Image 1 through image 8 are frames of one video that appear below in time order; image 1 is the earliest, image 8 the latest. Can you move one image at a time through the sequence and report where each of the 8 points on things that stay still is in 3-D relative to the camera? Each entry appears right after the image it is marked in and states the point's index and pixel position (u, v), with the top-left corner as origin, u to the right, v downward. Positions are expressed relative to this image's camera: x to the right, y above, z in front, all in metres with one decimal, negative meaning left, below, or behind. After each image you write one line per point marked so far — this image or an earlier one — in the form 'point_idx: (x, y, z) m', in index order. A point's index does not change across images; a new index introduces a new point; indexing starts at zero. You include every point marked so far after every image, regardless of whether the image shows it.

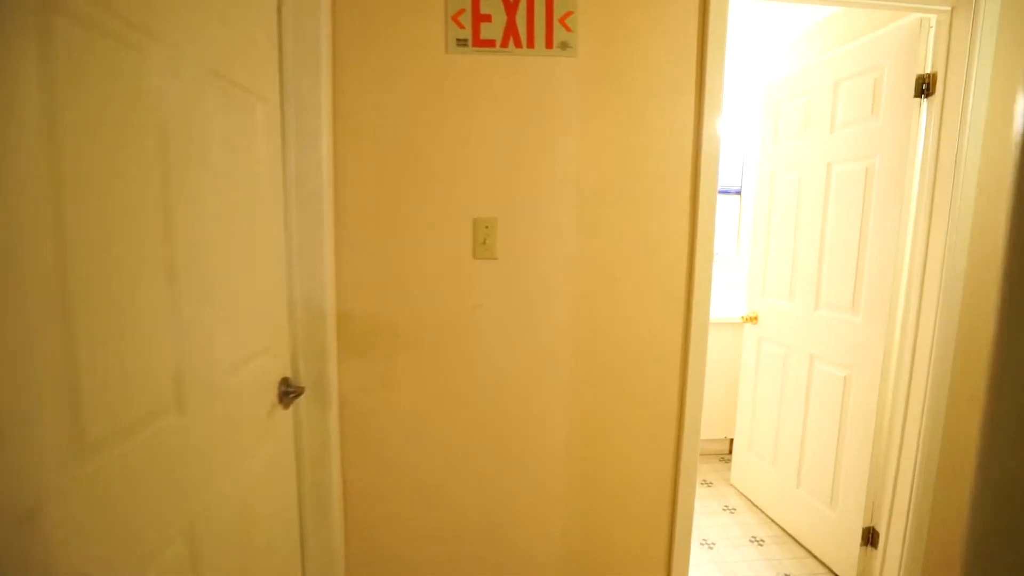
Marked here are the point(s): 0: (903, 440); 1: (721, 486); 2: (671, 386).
0: (+1.2, -0.5, +1.4) m
1: (+1.0, -0.9, +2.1) m
2: (+0.4, -0.3, +1.2) m
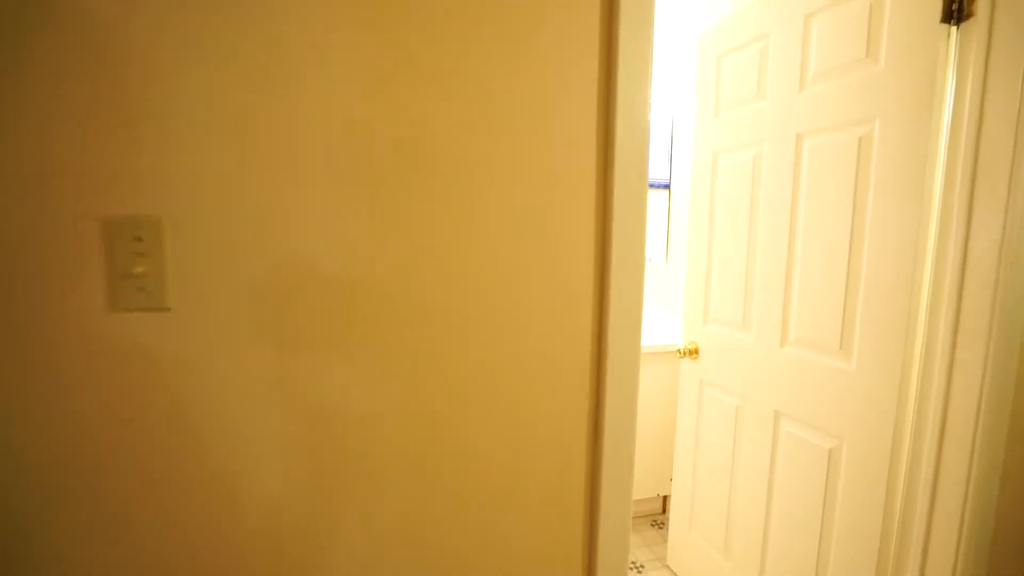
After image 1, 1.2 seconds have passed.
0: (+0.8, -0.5, +0.9) m
1: (+0.5, -1.0, +1.6) m
2: (+0.1, -0.4, +0.7) m
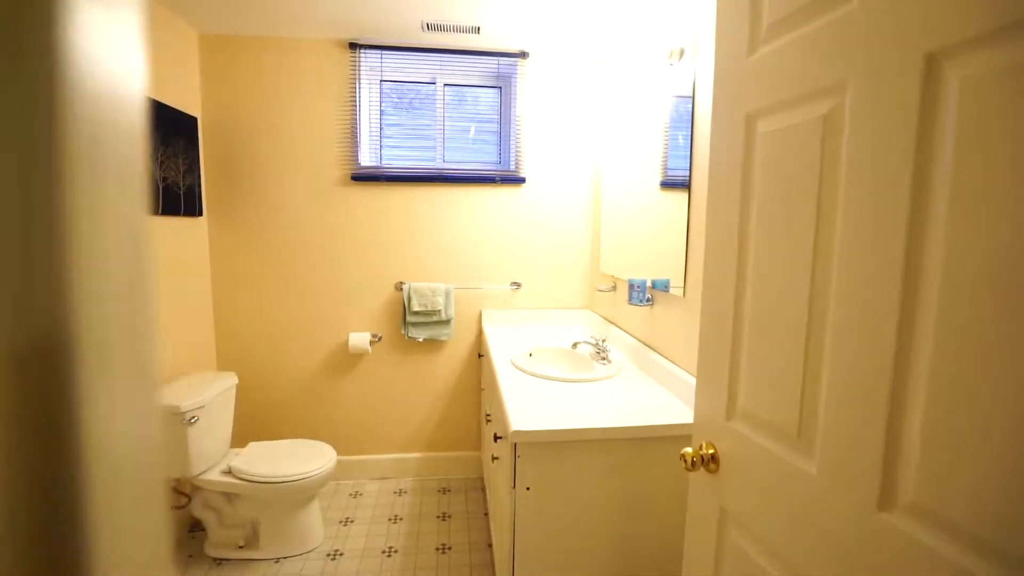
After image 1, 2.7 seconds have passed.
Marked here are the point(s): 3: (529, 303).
0: (+0.6, -0.7, +0.3) m
1: (+0.3, -1.1, +1.0) m
2: (-0.2, -0.5, +0.1) m
3: (+0.1, -0.1, +2.2) m
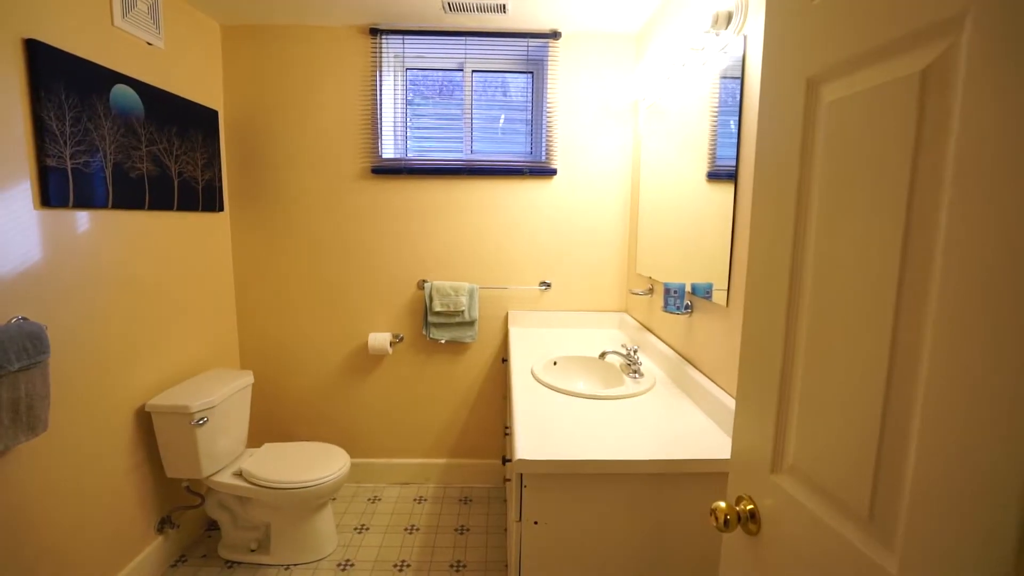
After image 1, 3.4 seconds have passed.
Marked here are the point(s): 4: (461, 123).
0: (+0.5, -0.7, +0.1) m
1: (+0.3, -1.2, +0.9) m
2: (-0.3, -0.5, 0.0) m
3: (+0.2, -0.1, +2.1) m
4: (-0.2, +0.7, +2.0) m
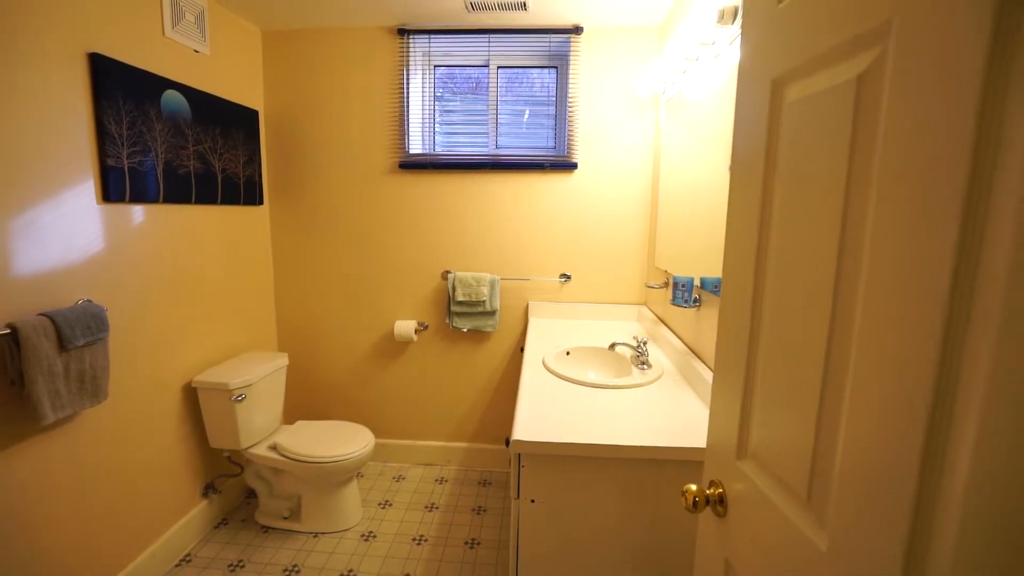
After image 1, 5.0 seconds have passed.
0: (+0.4, -0.7, +0.1) m
1: (+0.3, -1.1, +0.9) m
2: (-0.4, -0.5, +0.1) m
3: (+0.3, 0.0, +2.1) m
4: (-0.1, +0.8, +2.1) m
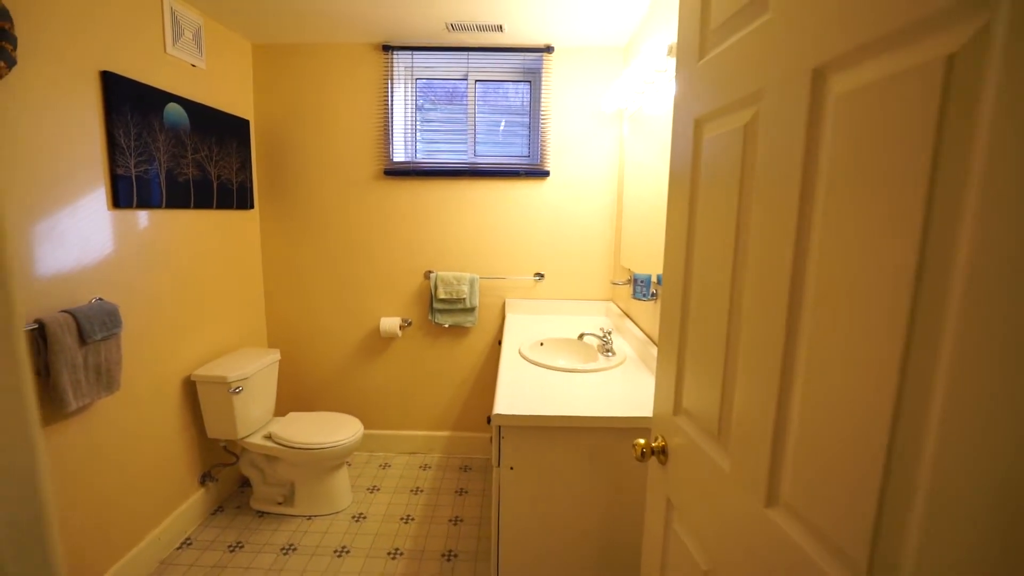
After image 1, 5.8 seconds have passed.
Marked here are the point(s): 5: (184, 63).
0: (+0.4, -0.7, +0.3) m
1: (+0.2, -1.1, +1.1) m
2: (-0.4, -0.5, +0.3) m
3: (+0.2, 0.0, +2.3) m
4: (-0.2, +0.8, +2.2) m
5: (-1.2, +0.8, +1.6) m
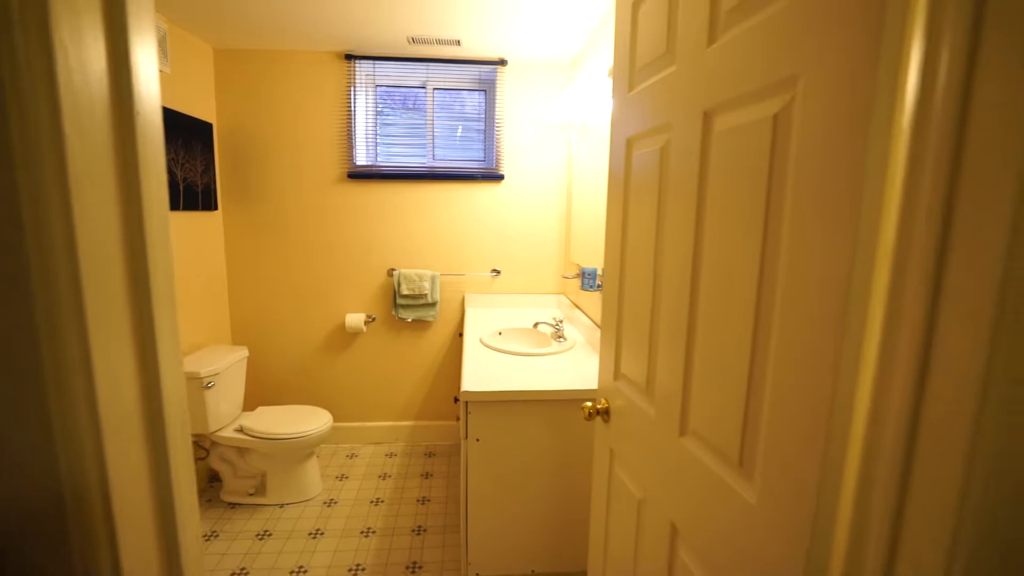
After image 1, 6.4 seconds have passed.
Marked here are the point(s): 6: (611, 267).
0: (+0.4, -0.6, +0.5) m
1: (+0.2, -1.1, +1.3) m
2: (-0.4, -0.5, +0.4) m
3: (0.0, 0.0, +2.5) m
4: (-0.5, +0.8, +2.4) m
5: (-1.3, +0.8, +1.7) m
6: (+0.2, 0.0, +1.1) m
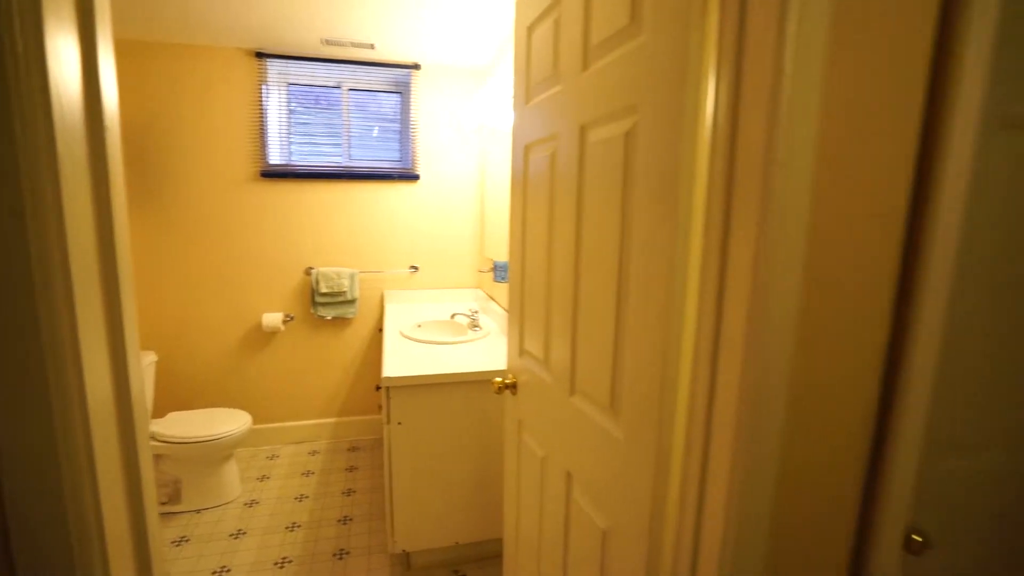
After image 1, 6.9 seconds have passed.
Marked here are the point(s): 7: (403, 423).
0: (+0.3, -0.6, +0.7) m
1: (-0.1, -1.1, +1.4) m
2: (-0.5, -0.4, +0.5) m
3: (-0.5, 0.0, +2.6) m
4: (-0.9, +0.8, +2.4) m
5: (-1.7, +0.8, +1.5) m
6: (0.0, +0.1, +1.3) m
7: (-0.4, -0.5, +1.5) m
